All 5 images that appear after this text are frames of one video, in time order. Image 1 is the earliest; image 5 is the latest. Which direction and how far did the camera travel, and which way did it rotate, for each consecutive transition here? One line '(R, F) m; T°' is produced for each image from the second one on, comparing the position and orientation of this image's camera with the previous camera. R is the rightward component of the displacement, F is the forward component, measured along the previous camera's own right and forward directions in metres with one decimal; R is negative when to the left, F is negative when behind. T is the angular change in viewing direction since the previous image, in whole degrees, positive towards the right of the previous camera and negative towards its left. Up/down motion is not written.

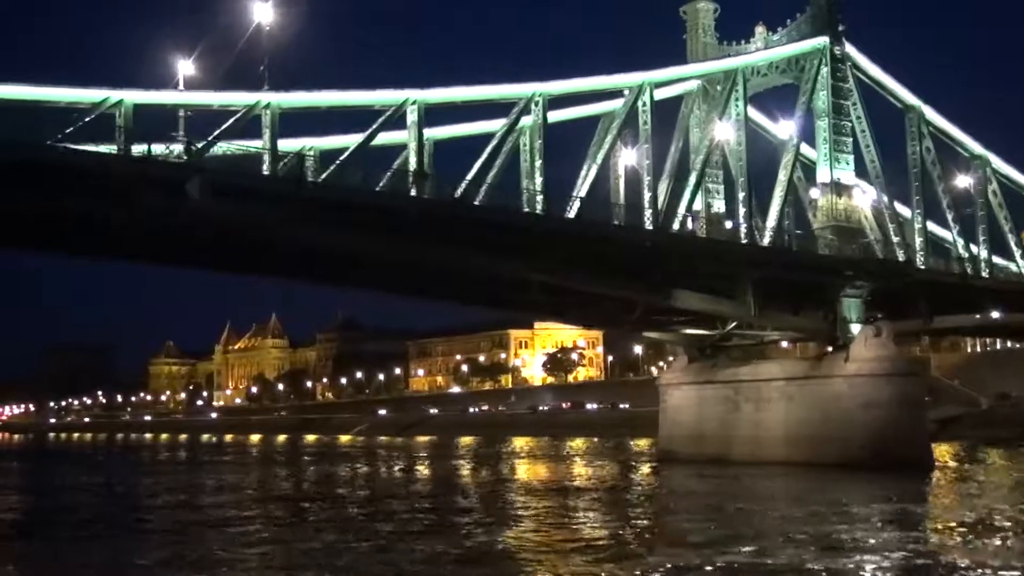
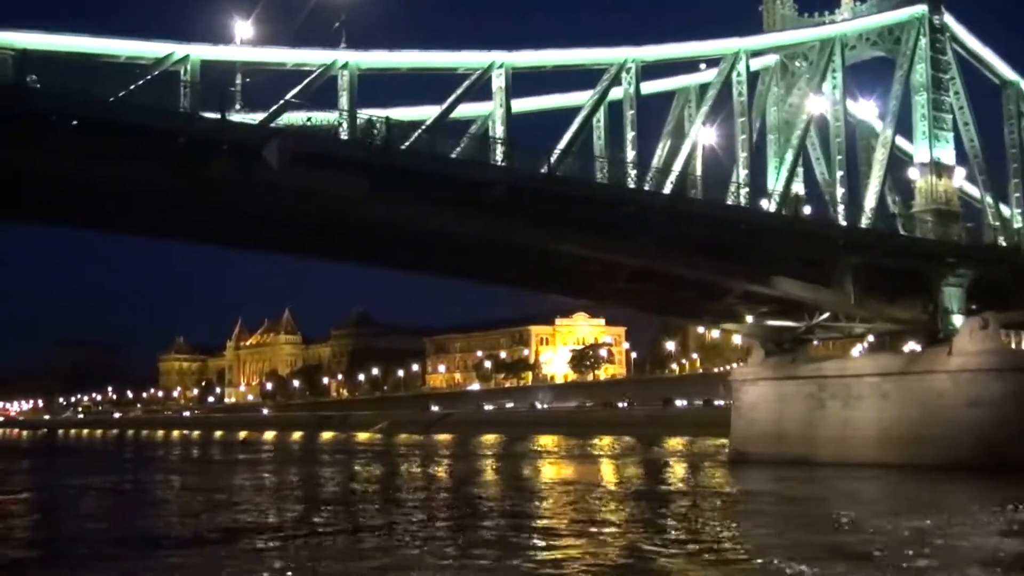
(-1.7, +2.2) m; 0°
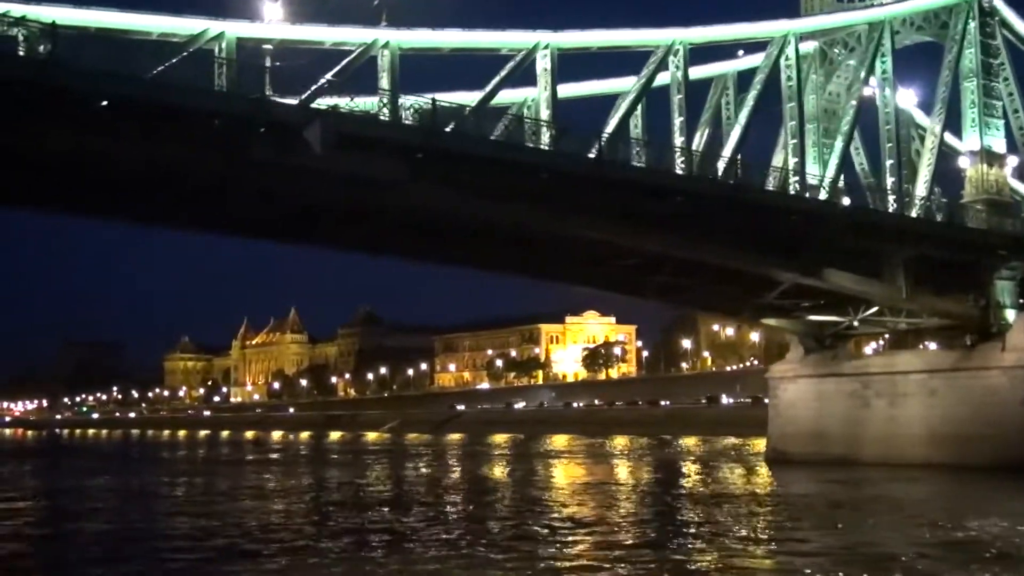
(-0.8, +1.0) m; 0°
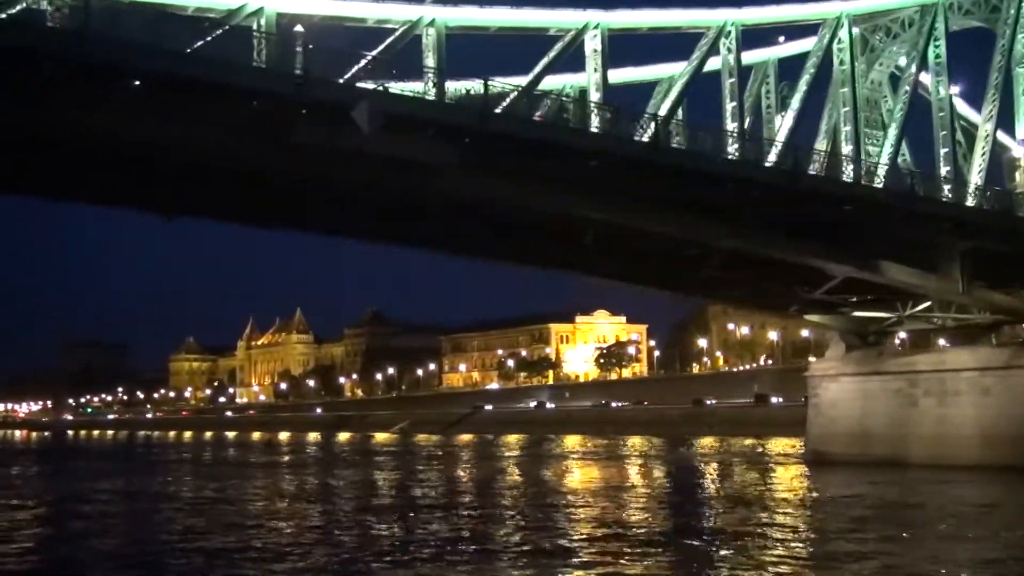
(-0.8, +1.0) m; 0°
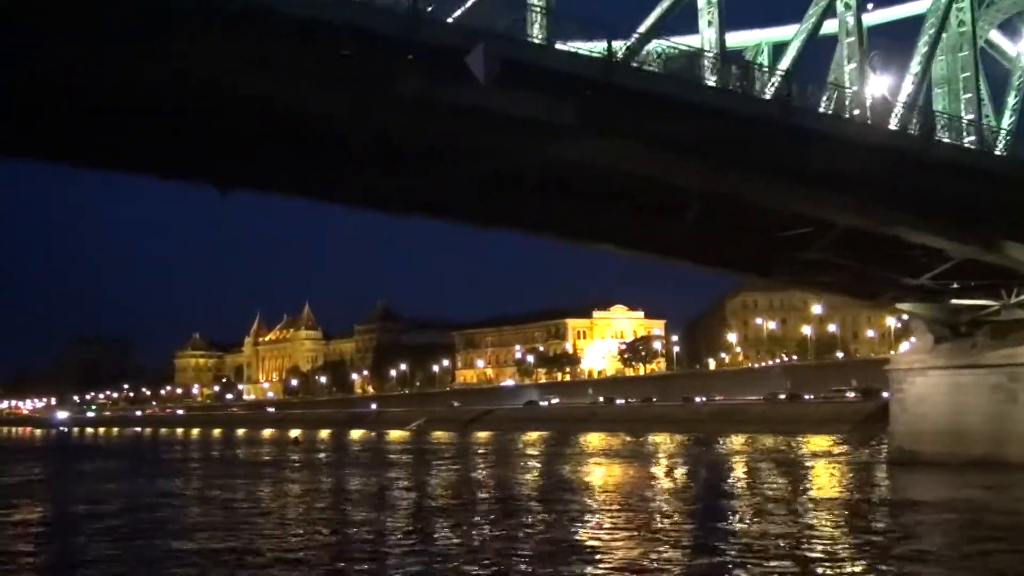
(-1.5, +2.1) m; 0°
